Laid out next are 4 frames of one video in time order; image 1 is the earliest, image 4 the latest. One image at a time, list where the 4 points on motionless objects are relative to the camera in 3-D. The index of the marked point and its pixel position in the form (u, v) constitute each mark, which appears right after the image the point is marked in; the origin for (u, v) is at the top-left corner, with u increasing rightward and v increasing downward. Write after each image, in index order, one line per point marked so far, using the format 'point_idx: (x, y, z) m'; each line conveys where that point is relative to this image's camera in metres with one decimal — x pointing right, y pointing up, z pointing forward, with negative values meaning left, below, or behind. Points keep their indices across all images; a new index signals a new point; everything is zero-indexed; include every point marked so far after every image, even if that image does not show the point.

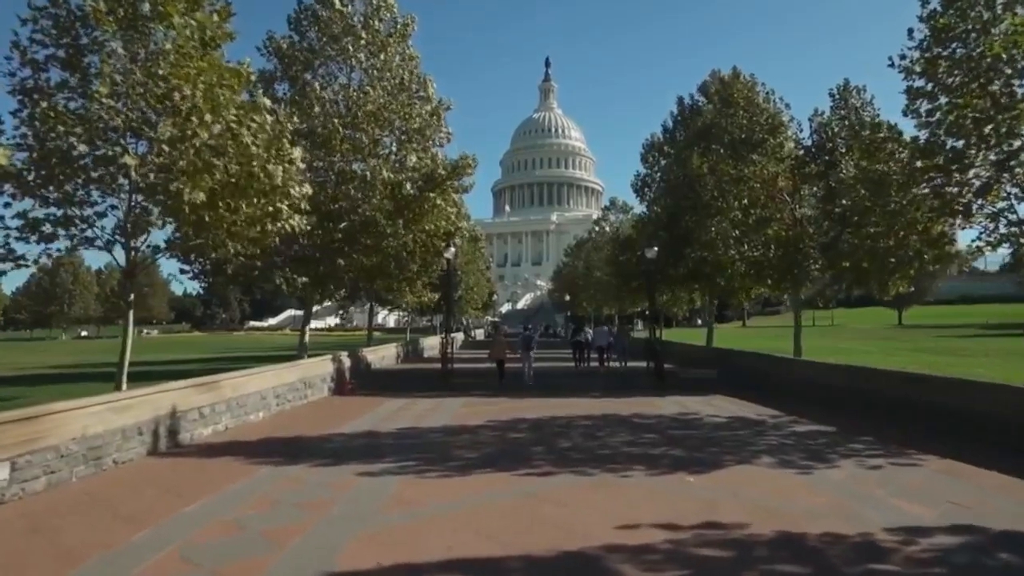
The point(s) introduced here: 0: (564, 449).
0: (+0.7, -2.1, +12.1) m
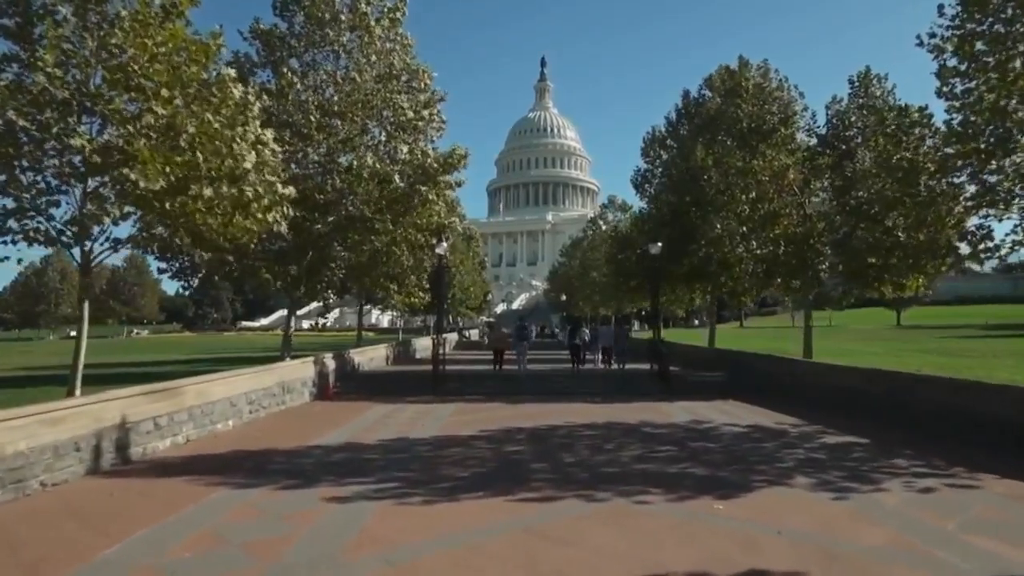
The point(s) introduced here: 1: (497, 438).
0: (+0.6, -2.0, +10.6) m
1: (-0.2, -2.2, +13.5) m
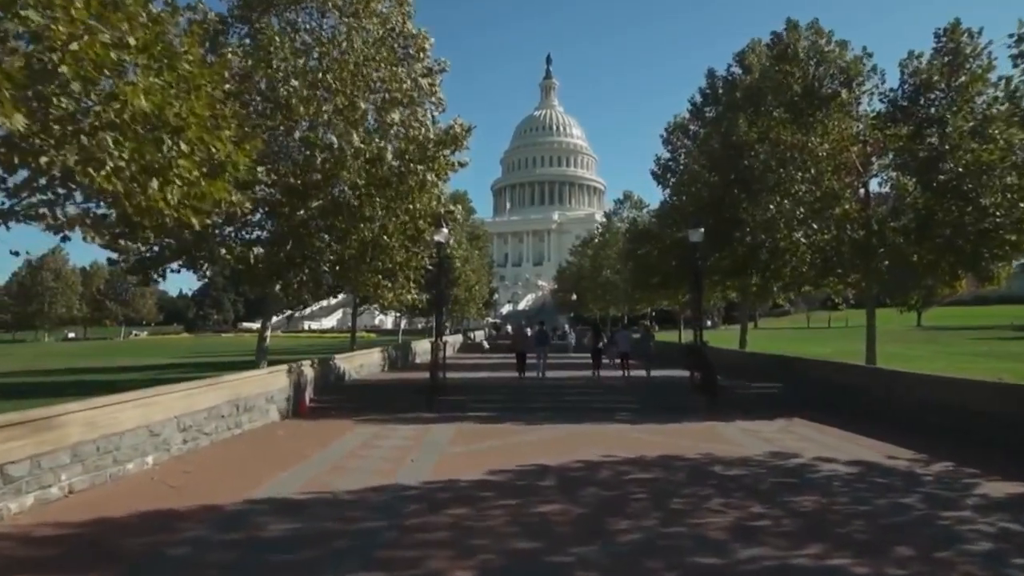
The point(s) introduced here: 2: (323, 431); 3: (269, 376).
0: (+0.9, -1.9, +6.6) m
1: (0.0, -2.0, +9.6) m
2: (-3.1, -2.4, +15.6) m
3: (-4.3, -1.5, +16.6) m
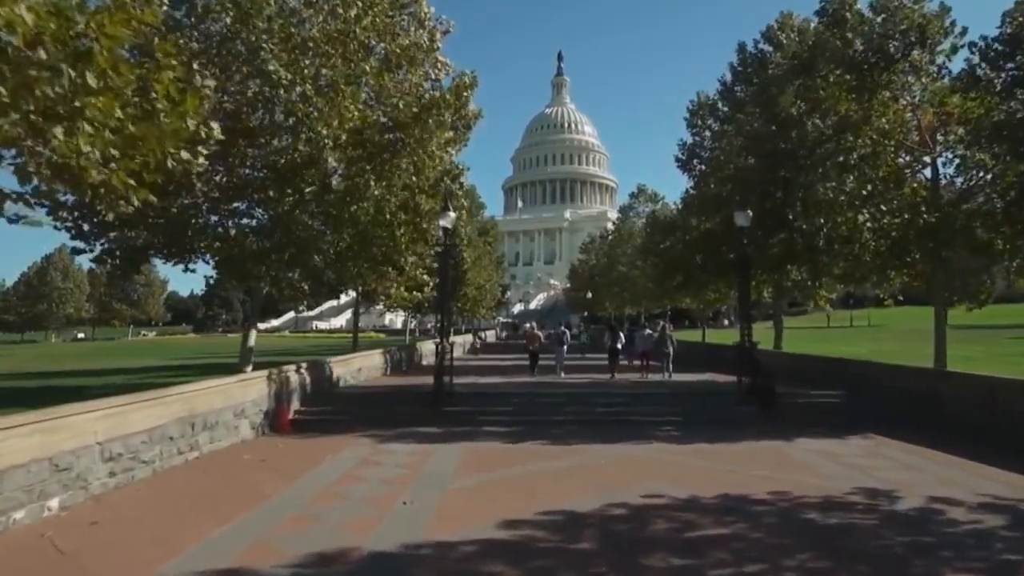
0: (+1.0, -1.7, +3.8) m
1: (+0.2, -1.9, +6.7) m
2: (-2.9, -2.3, +12.8) m
3: (-4.0, -1.4, +13.8) m
